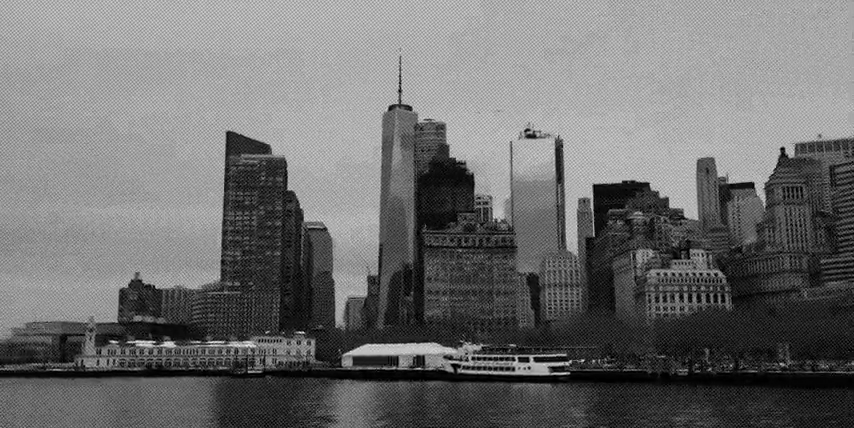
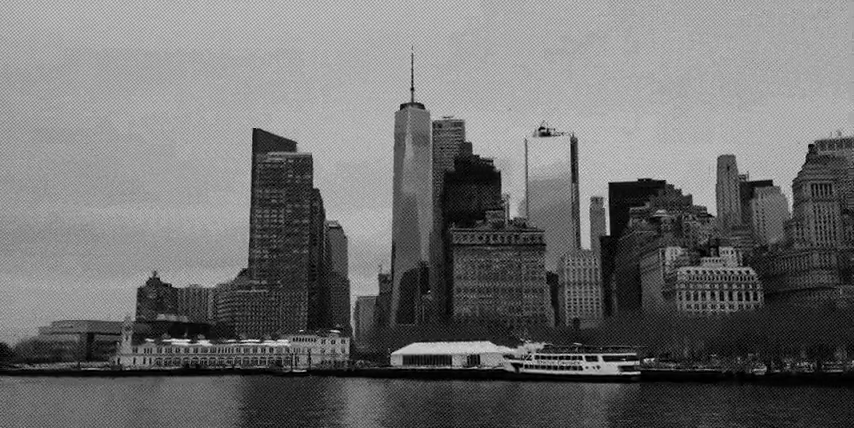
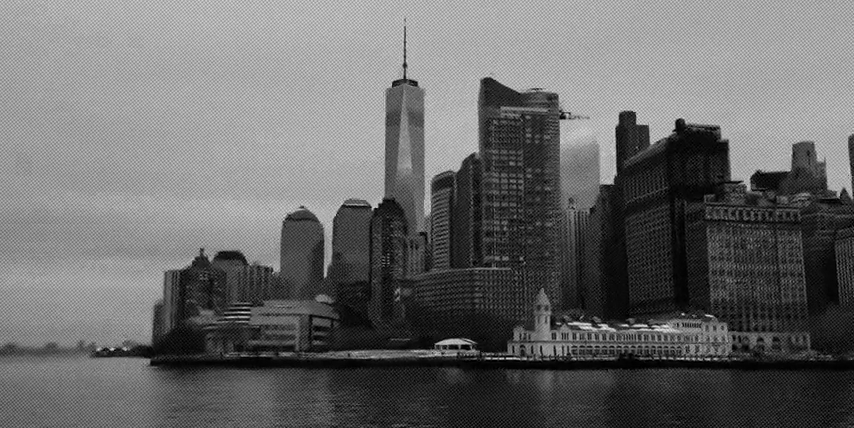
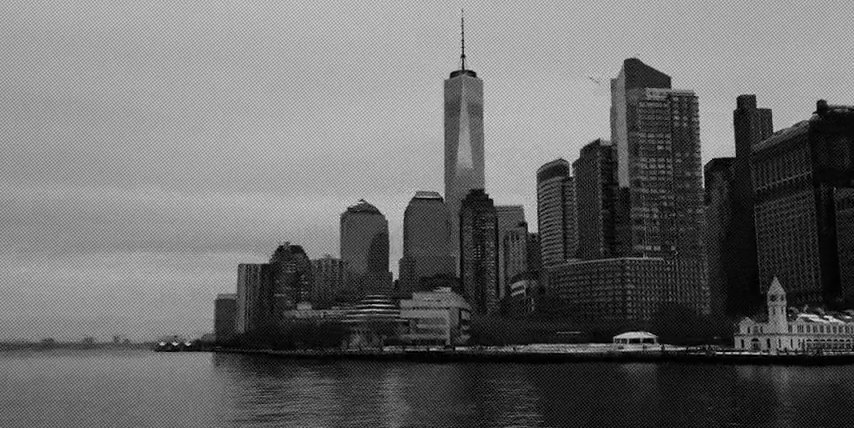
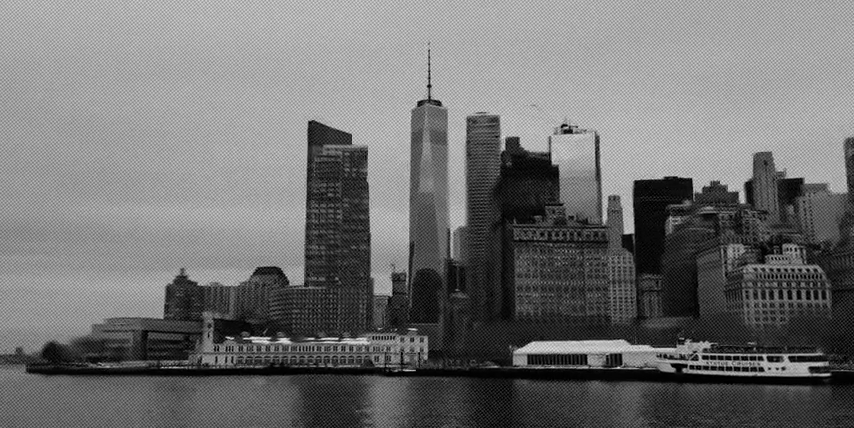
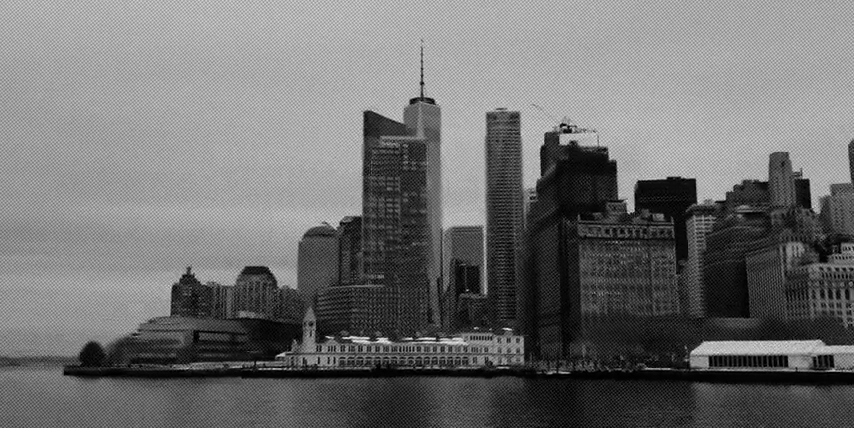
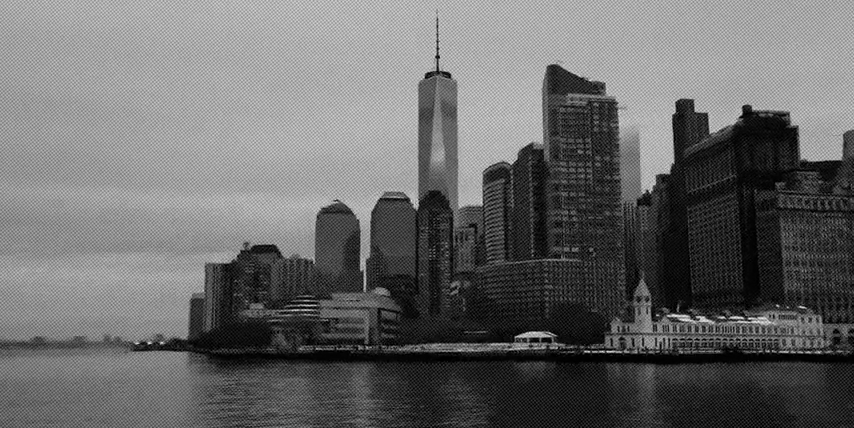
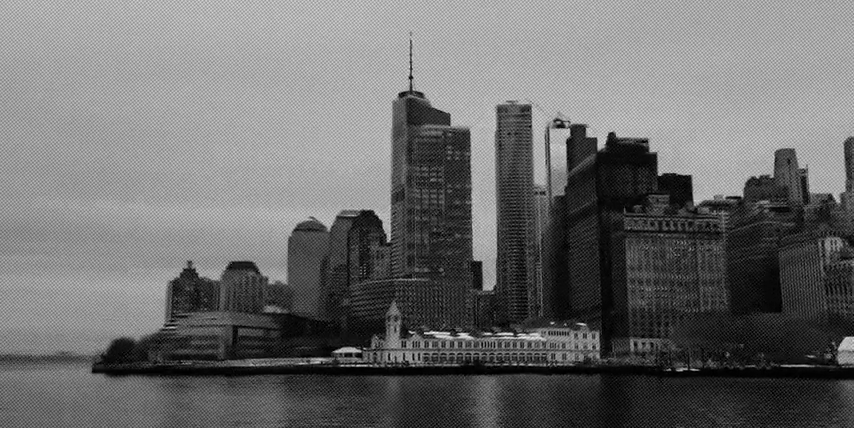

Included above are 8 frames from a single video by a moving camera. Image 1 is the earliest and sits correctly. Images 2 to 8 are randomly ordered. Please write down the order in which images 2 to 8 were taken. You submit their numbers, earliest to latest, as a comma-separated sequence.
2, 5, 6, 8, 3, 7, 4
